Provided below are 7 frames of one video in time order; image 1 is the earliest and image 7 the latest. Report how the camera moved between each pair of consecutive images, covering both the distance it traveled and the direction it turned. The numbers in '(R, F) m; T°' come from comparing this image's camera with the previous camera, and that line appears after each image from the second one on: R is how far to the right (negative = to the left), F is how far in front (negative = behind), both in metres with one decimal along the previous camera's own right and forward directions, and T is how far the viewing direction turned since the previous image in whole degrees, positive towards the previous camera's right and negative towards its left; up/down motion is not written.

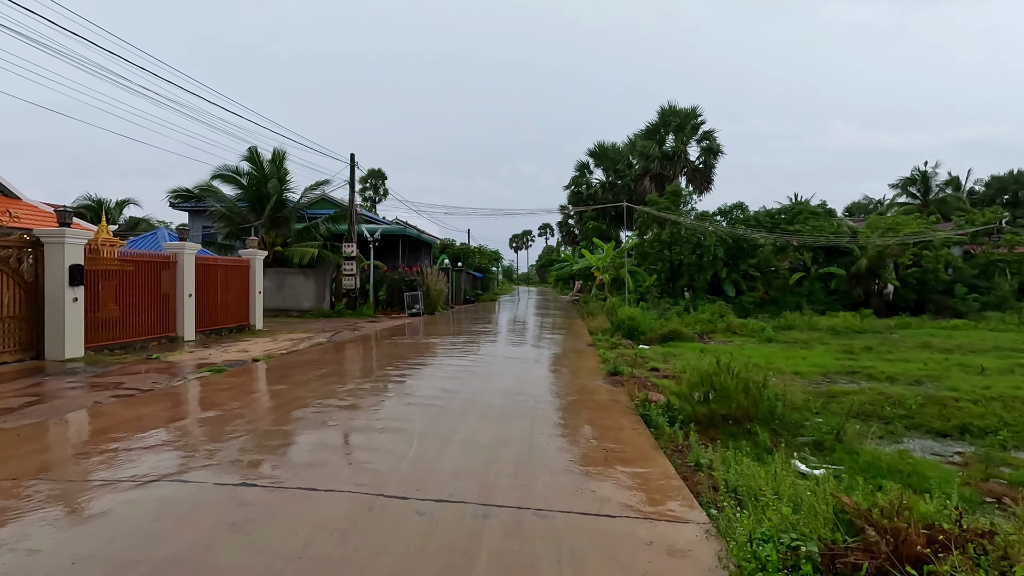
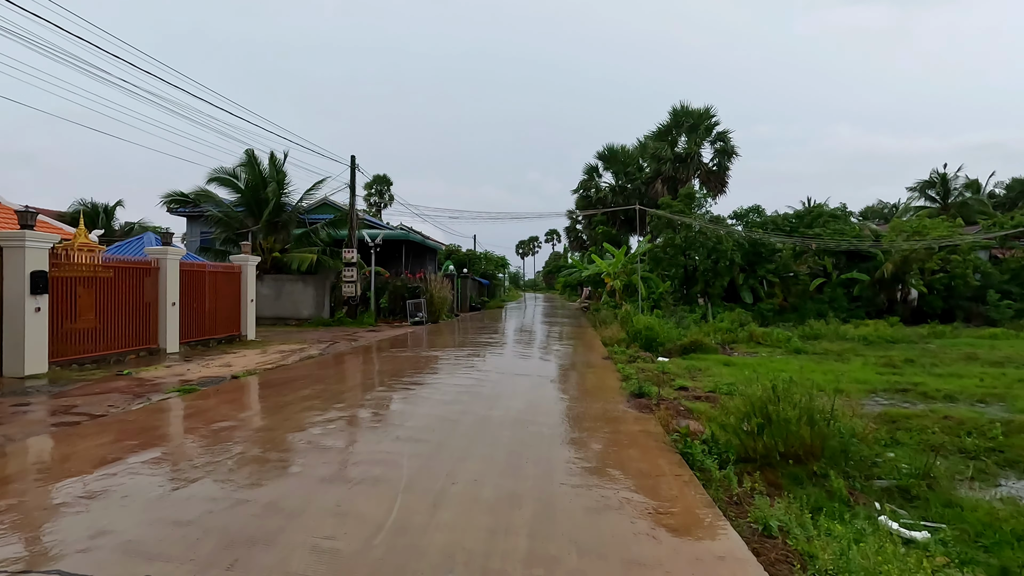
(0.0, +1.0) m; -1°
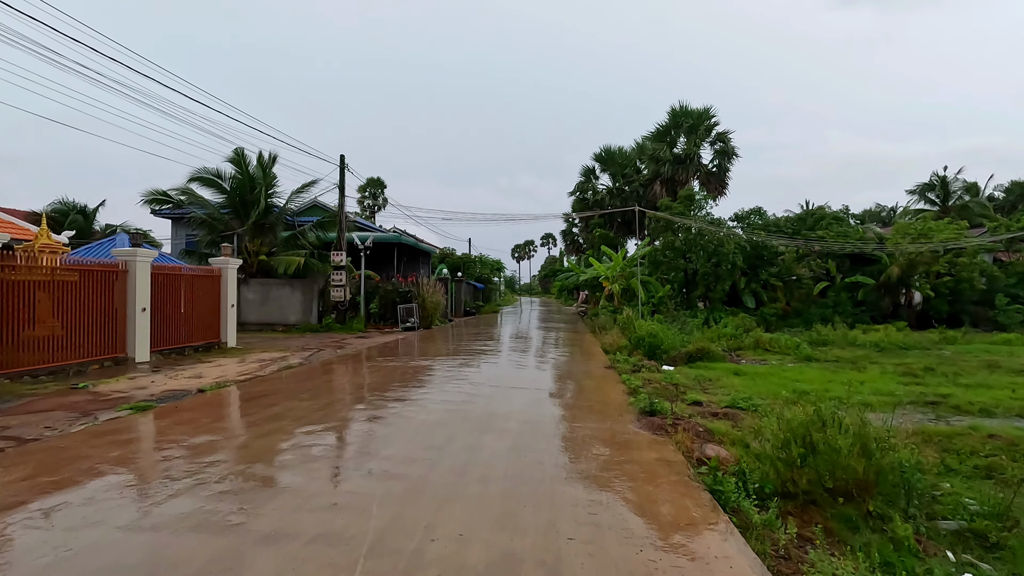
(0.0, +0.8) m; 0°
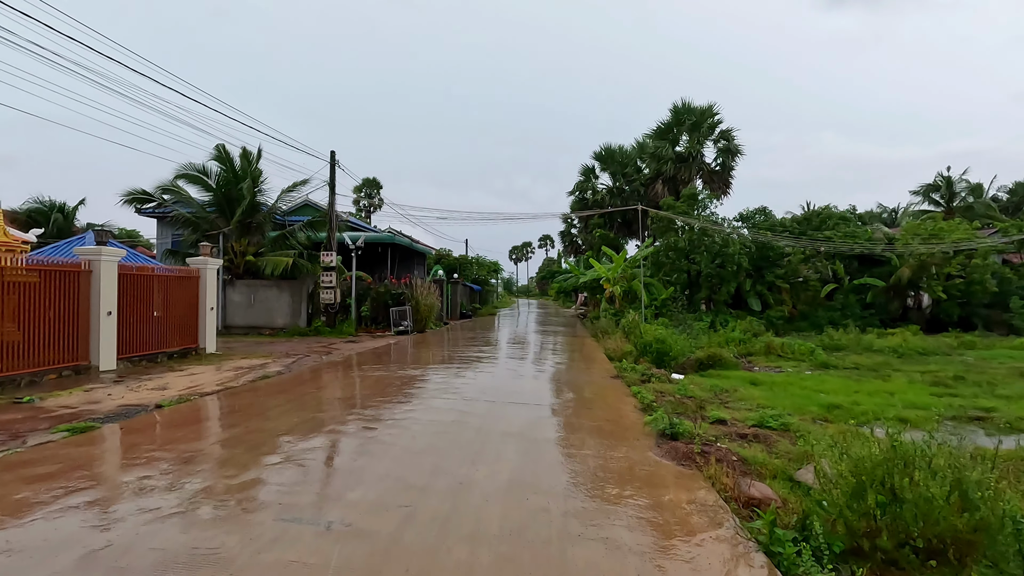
(0.0, +0.9) m; 0°
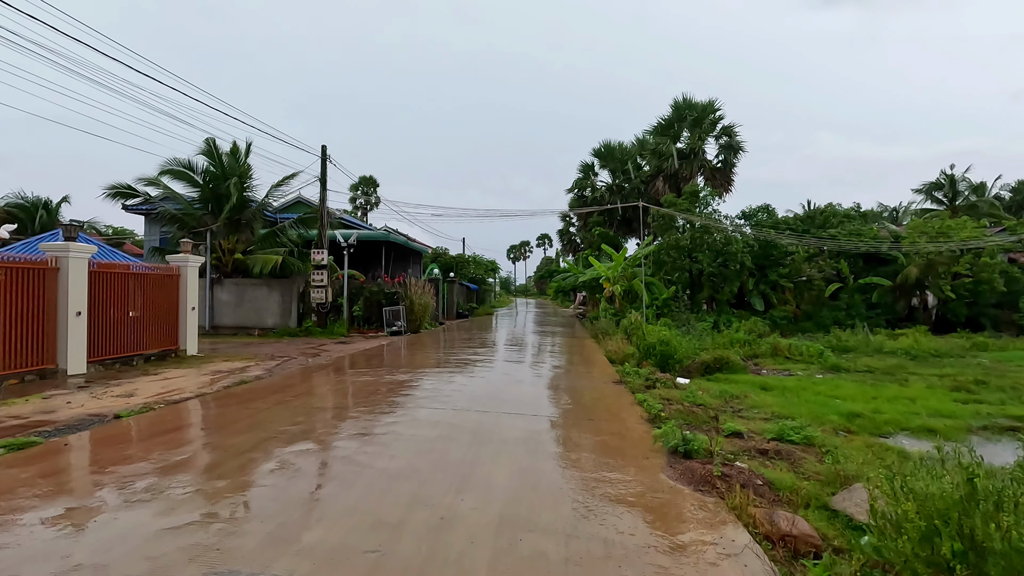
(0.0, +0.6) m; 0°
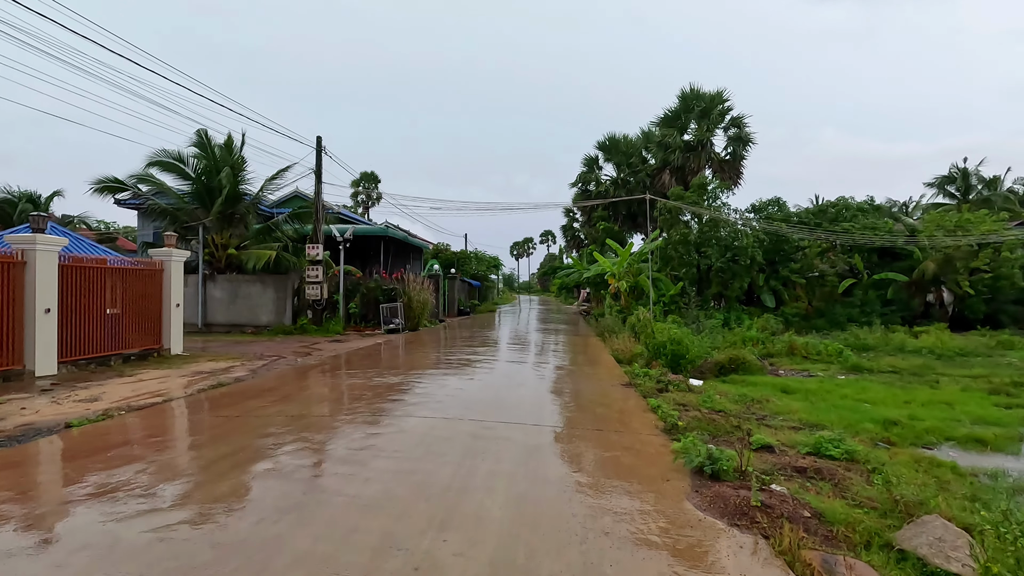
(0.0, +0.7) m; 0°
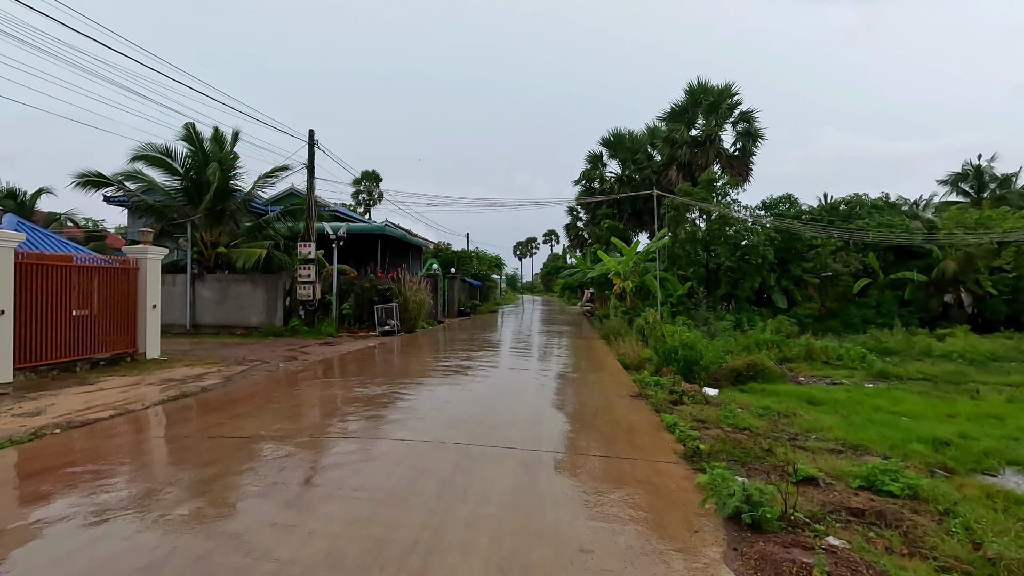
(+0.1, +0.8) m; 0°
